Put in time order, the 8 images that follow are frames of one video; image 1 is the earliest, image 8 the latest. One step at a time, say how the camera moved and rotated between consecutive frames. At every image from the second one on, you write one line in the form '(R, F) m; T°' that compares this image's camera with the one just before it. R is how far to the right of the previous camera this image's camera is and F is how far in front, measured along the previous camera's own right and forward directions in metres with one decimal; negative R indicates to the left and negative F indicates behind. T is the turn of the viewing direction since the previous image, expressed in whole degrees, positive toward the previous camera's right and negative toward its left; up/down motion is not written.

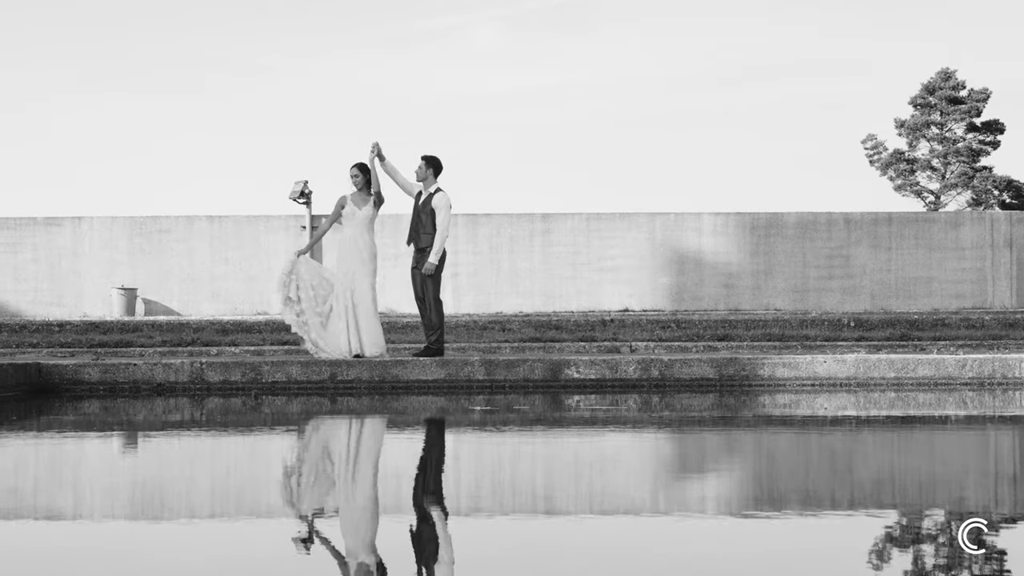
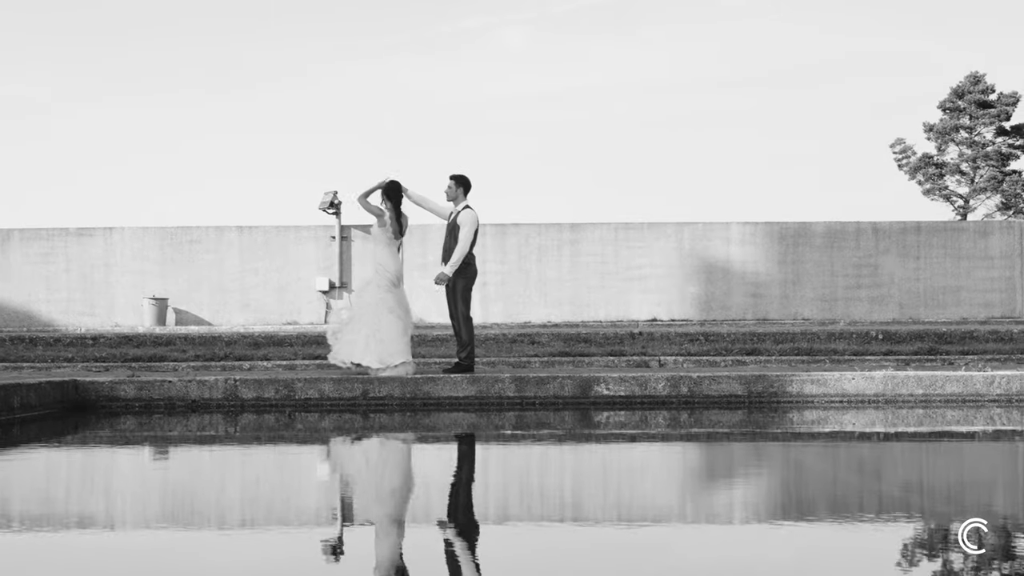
(0.0, -0.1) m; -1°
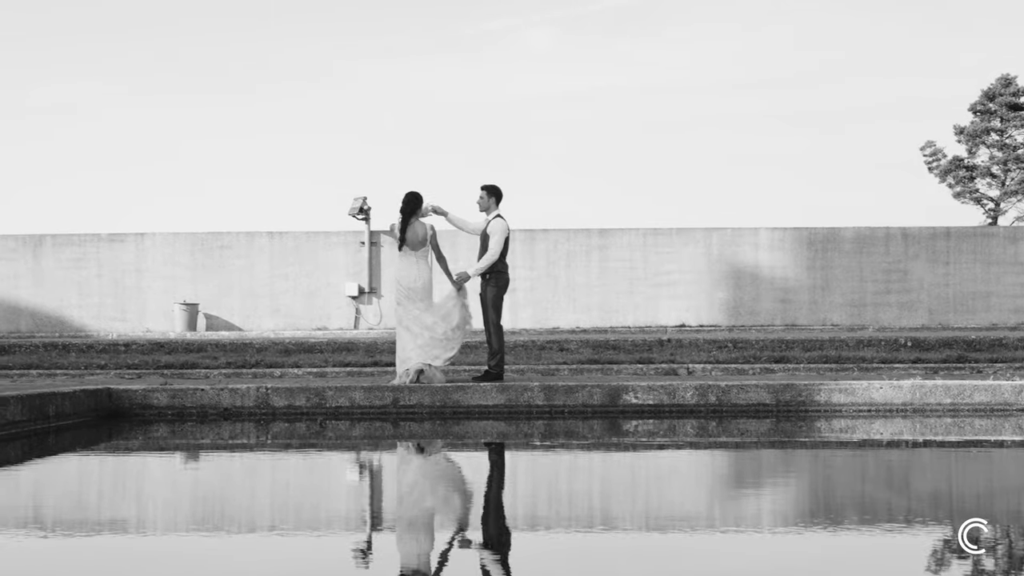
(0.0, -0.1) m; -1°
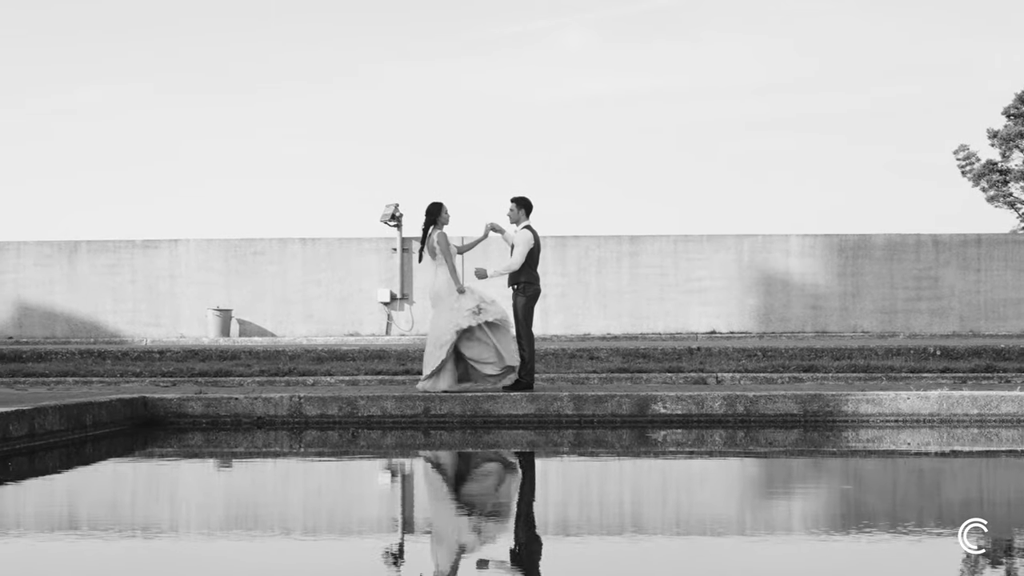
(0.0, -0.1) m; -1°
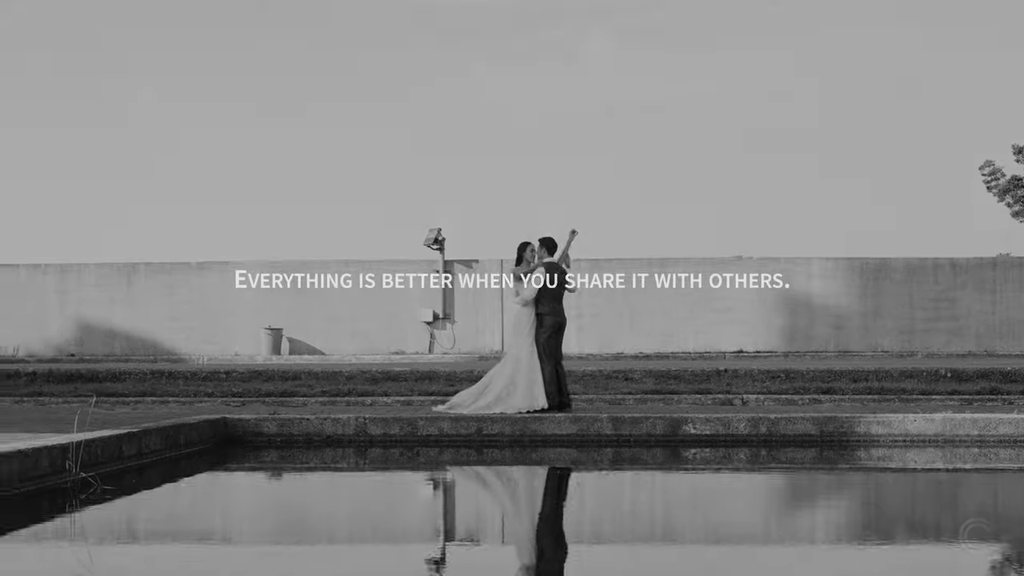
(-0.1, -1.0) m; -1°
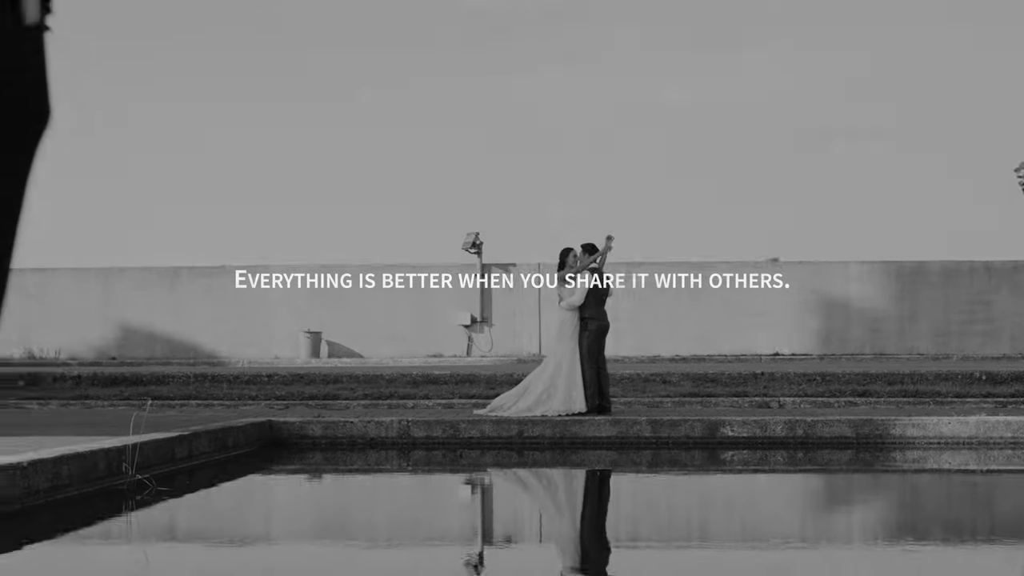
(-0.1, -0.2) m; -1°
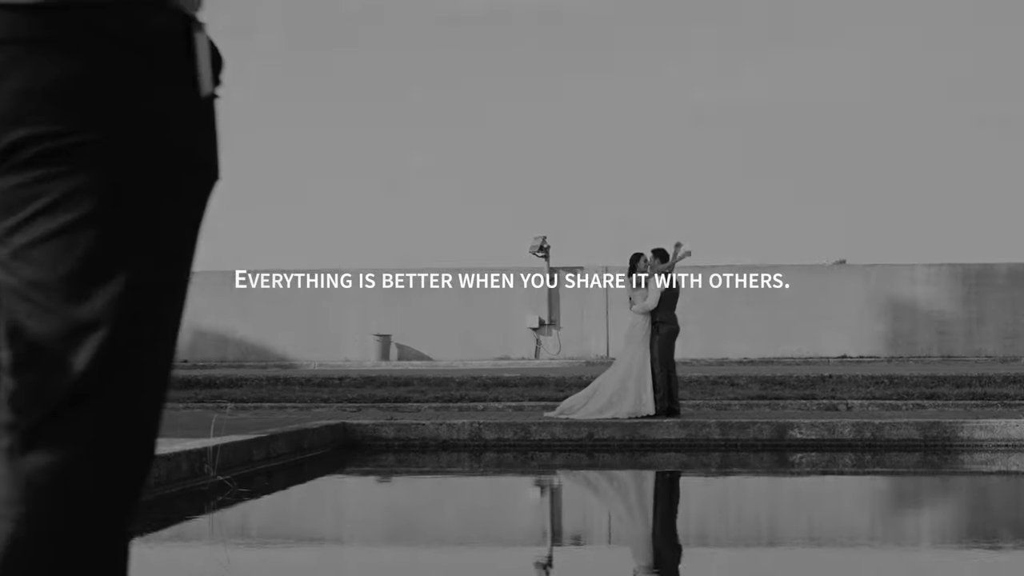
(-0.1, -0.2) m; -3°
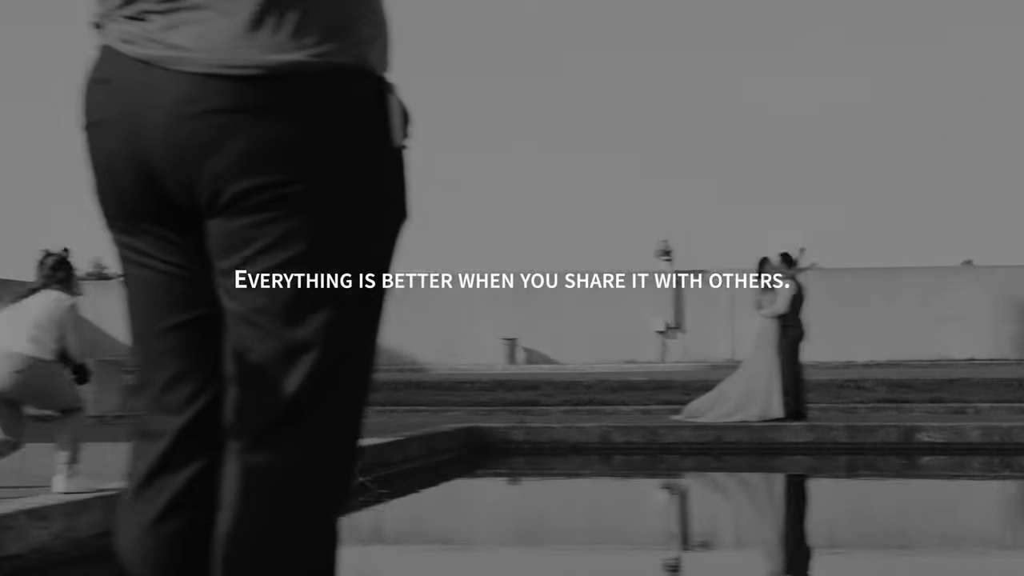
(0.0, -0.4) m; -5°
